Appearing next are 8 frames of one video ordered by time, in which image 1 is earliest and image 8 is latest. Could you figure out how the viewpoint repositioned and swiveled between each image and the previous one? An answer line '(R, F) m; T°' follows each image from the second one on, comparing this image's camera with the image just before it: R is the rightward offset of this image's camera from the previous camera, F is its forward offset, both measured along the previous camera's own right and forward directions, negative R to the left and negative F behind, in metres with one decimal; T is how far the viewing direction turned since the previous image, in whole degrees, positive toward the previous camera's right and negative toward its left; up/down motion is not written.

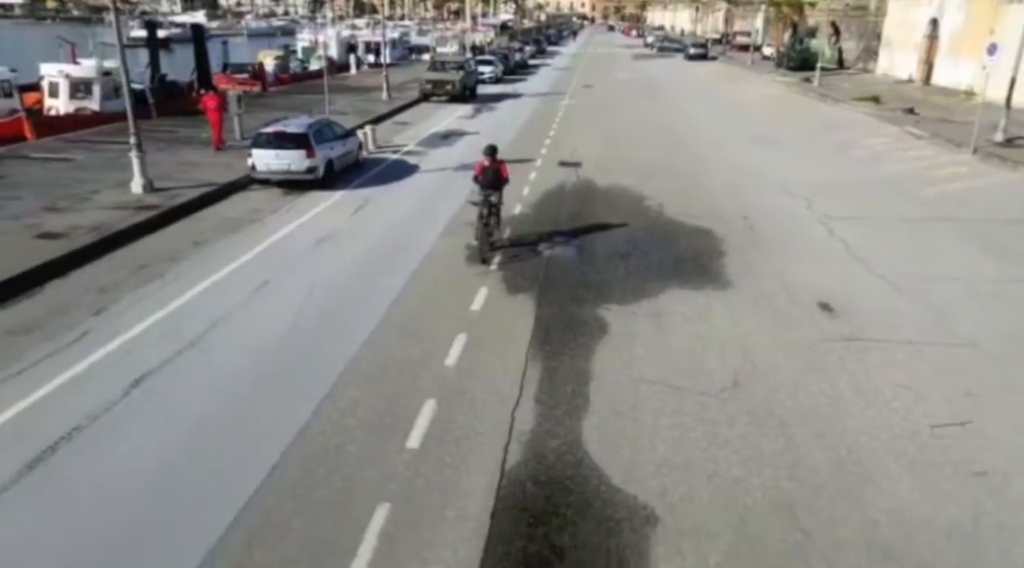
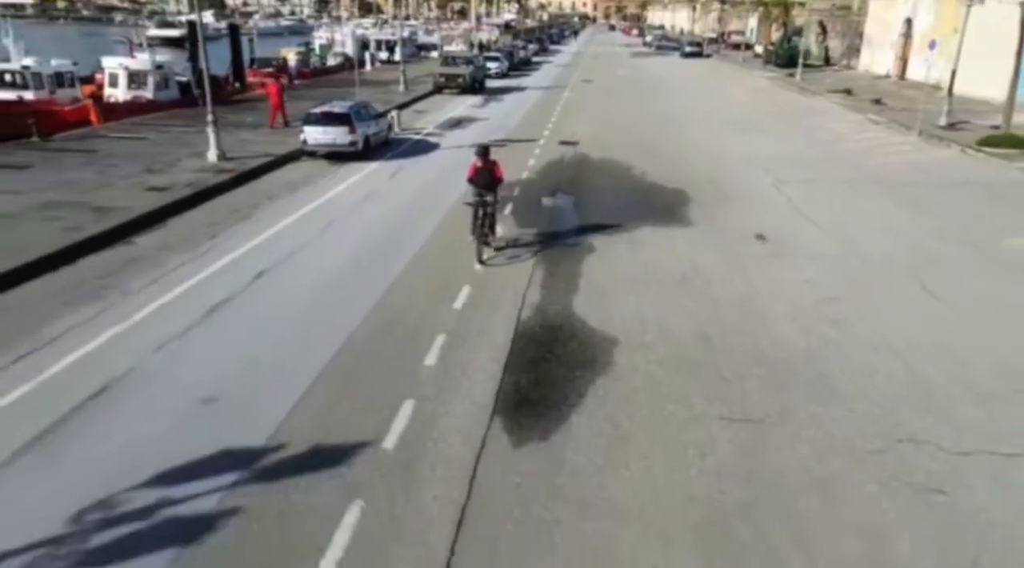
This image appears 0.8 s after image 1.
(-0.1, -3.3) m; 0°
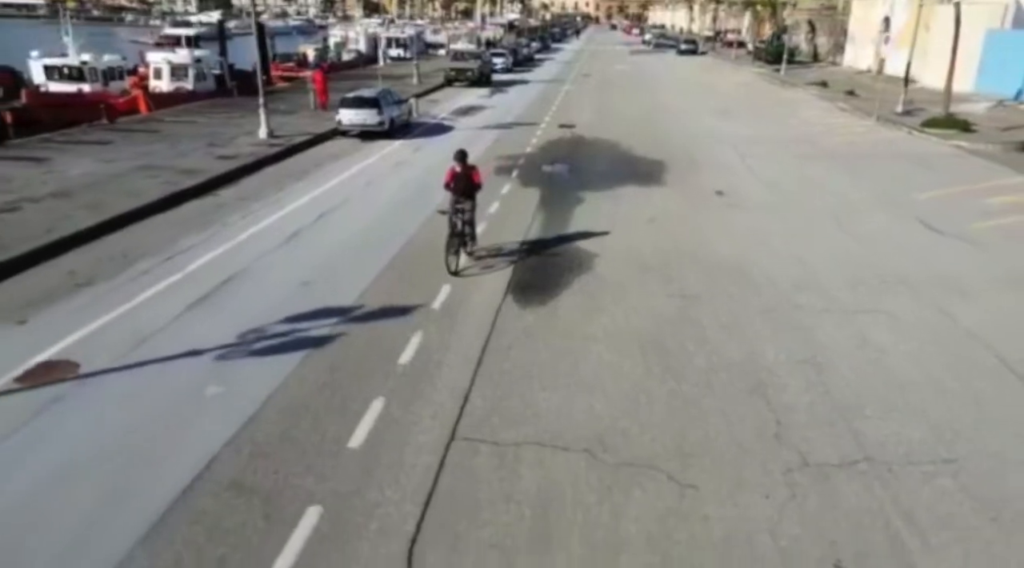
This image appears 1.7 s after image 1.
(-0.1, -3.3) m; 0°
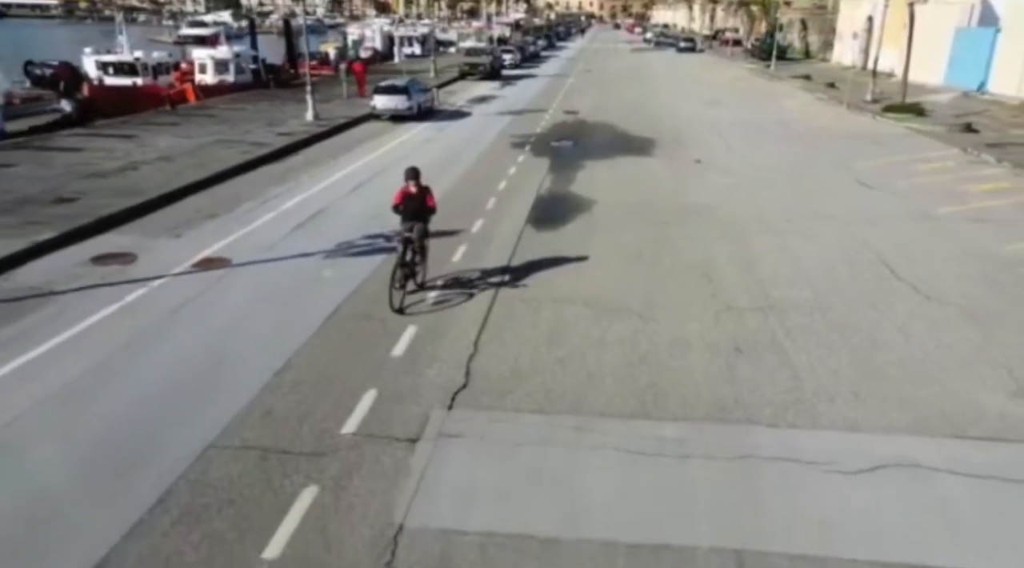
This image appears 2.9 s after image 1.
(-0.3, -3.5) m; 0°
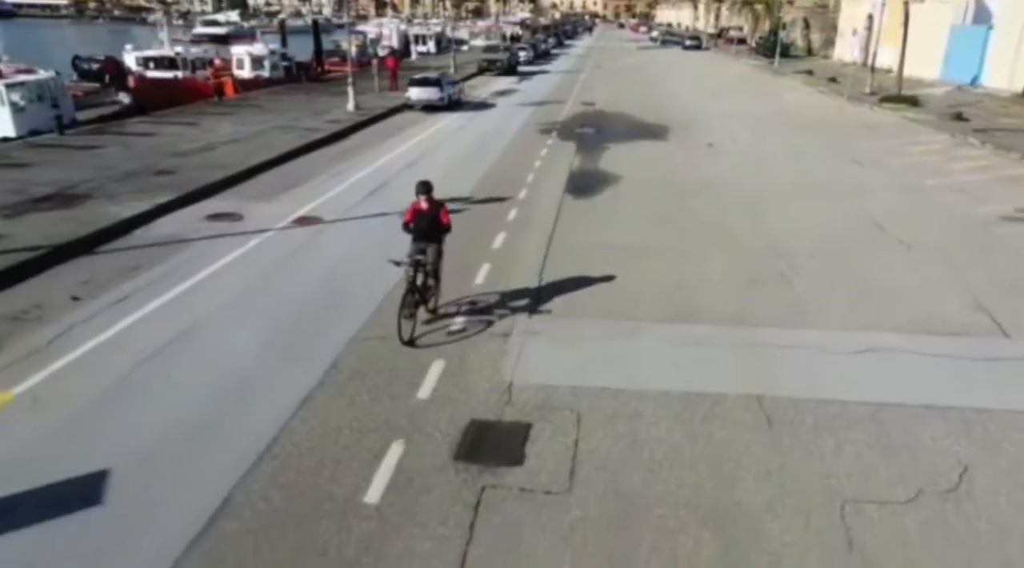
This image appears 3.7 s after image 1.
(-0.8, -2.1) m; 0°
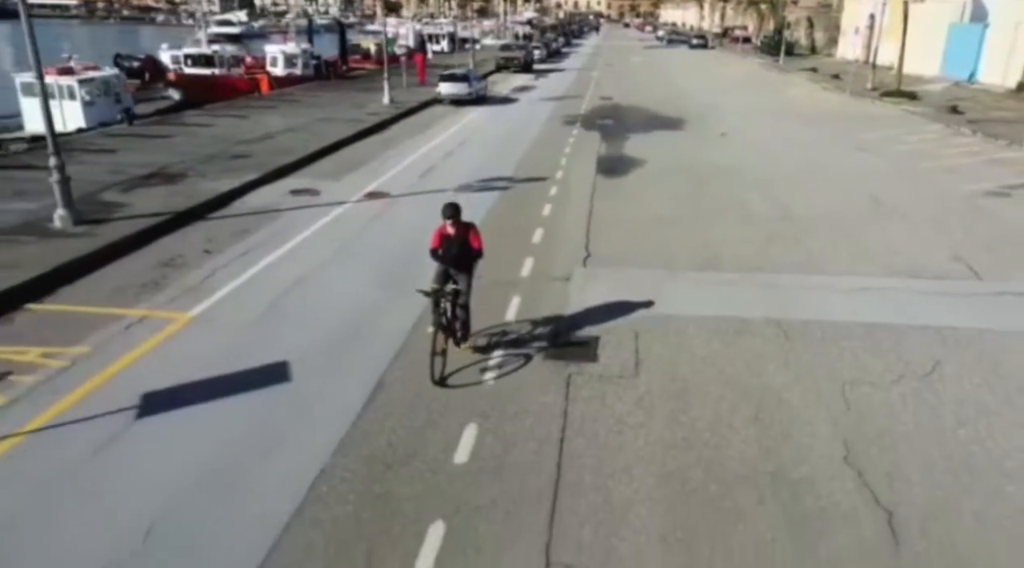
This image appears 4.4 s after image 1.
(-0.8, -2.0) m; 0°
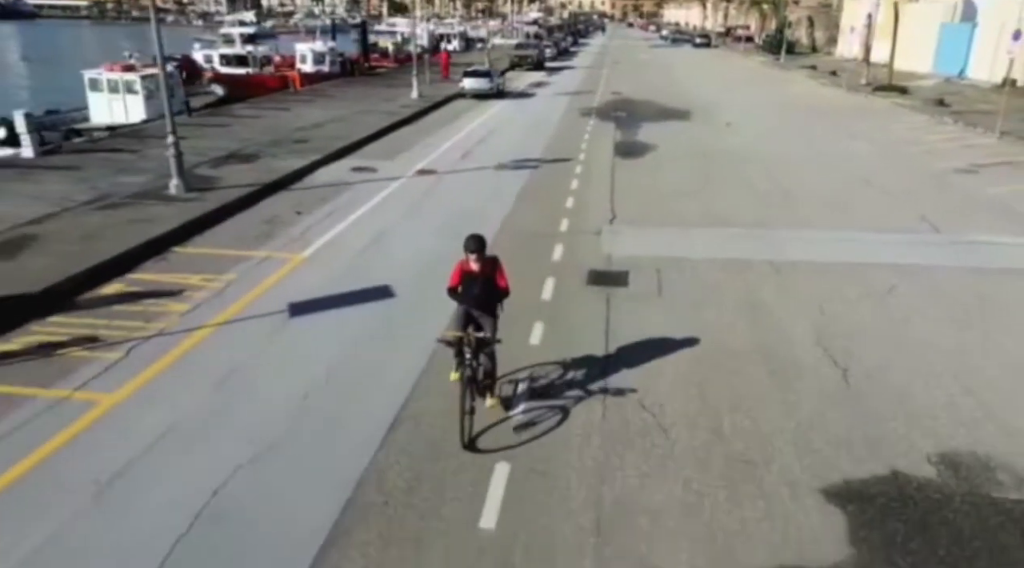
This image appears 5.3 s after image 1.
(-0.7, -2.4) m; 0°
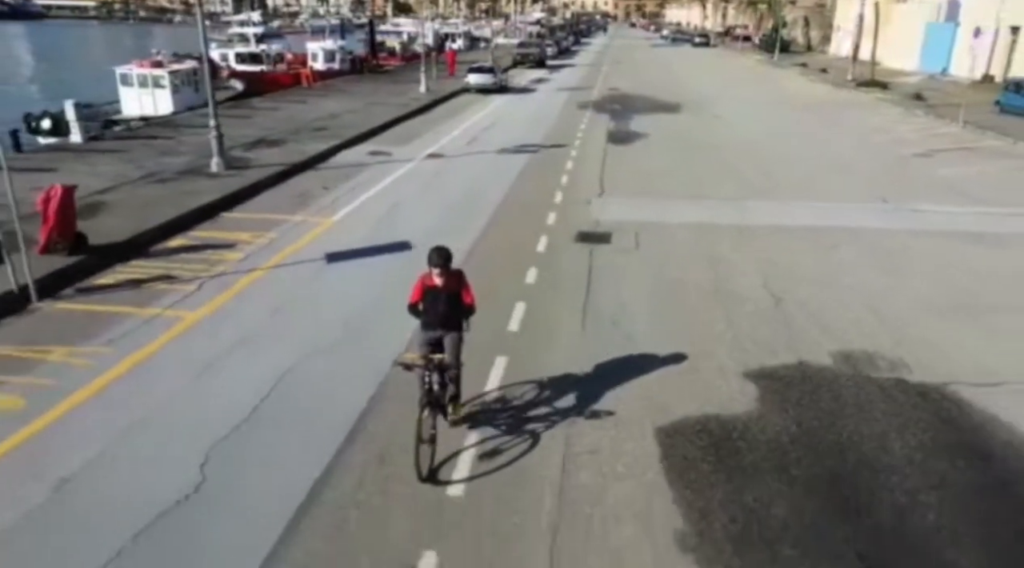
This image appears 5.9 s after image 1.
(+0.1, -1.9) m; 0°
